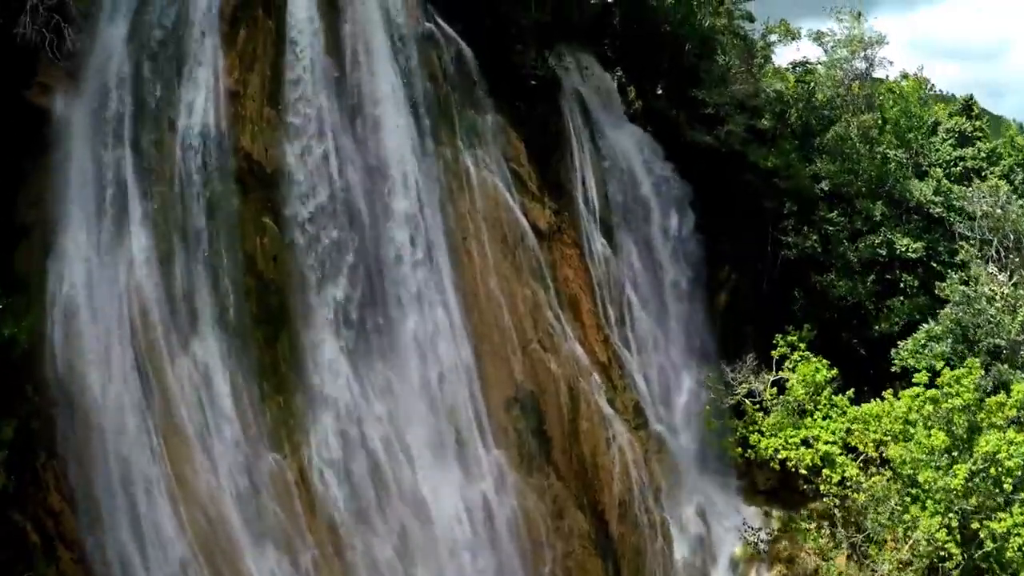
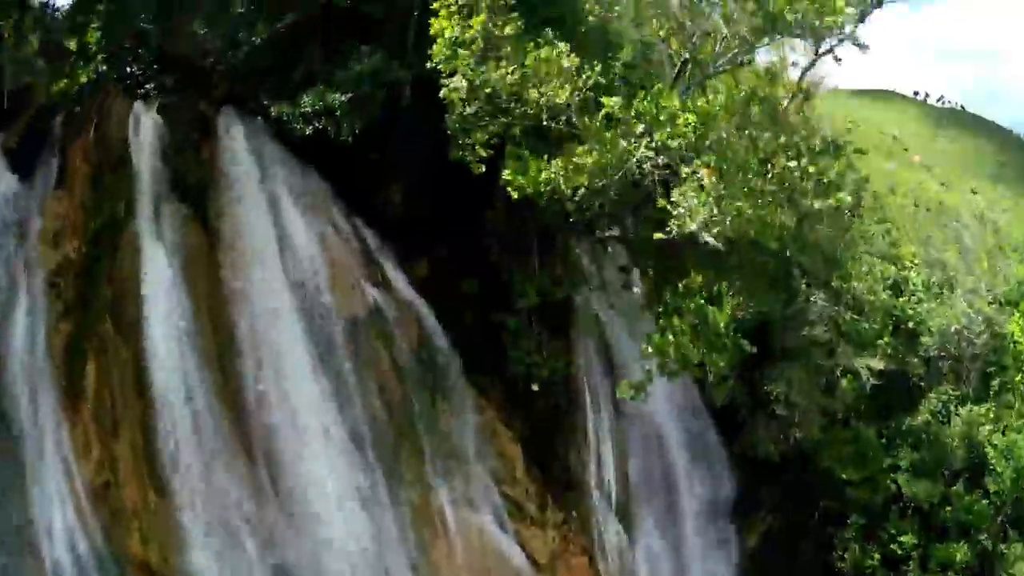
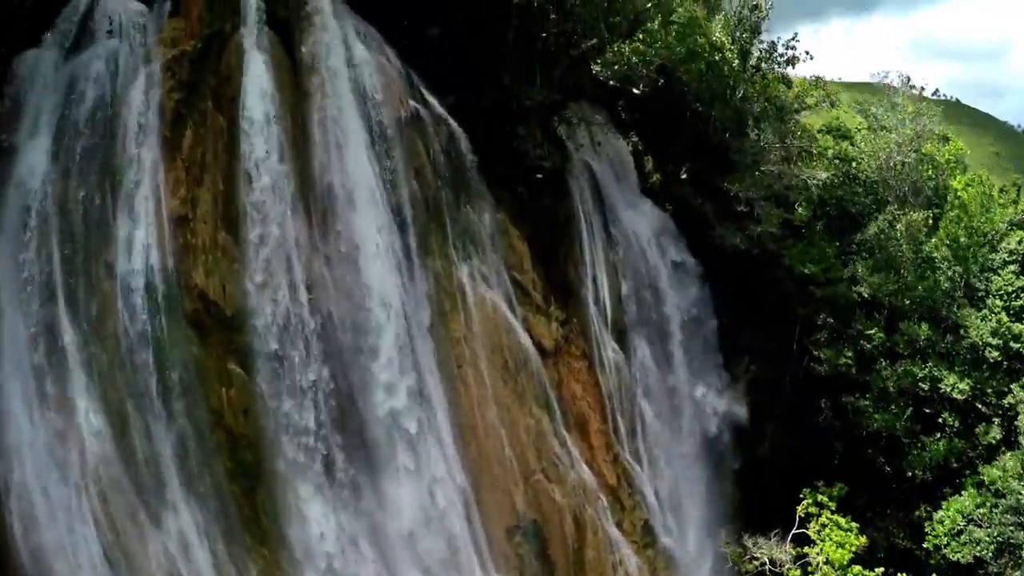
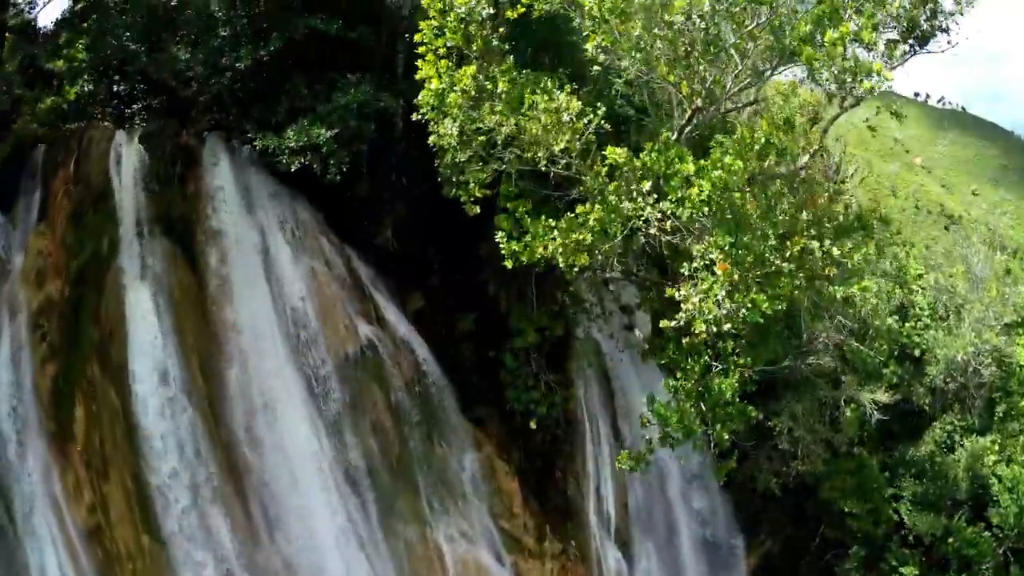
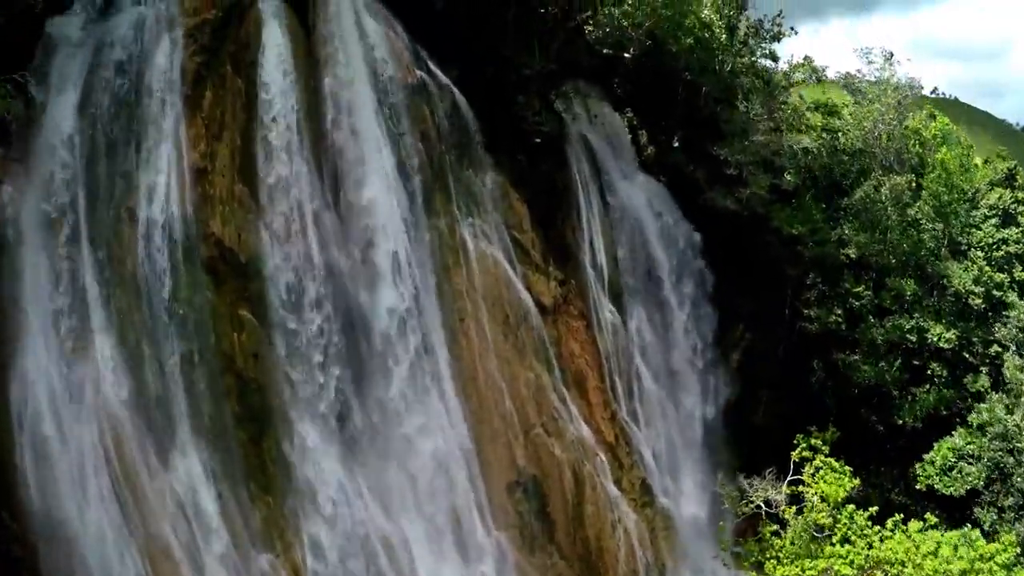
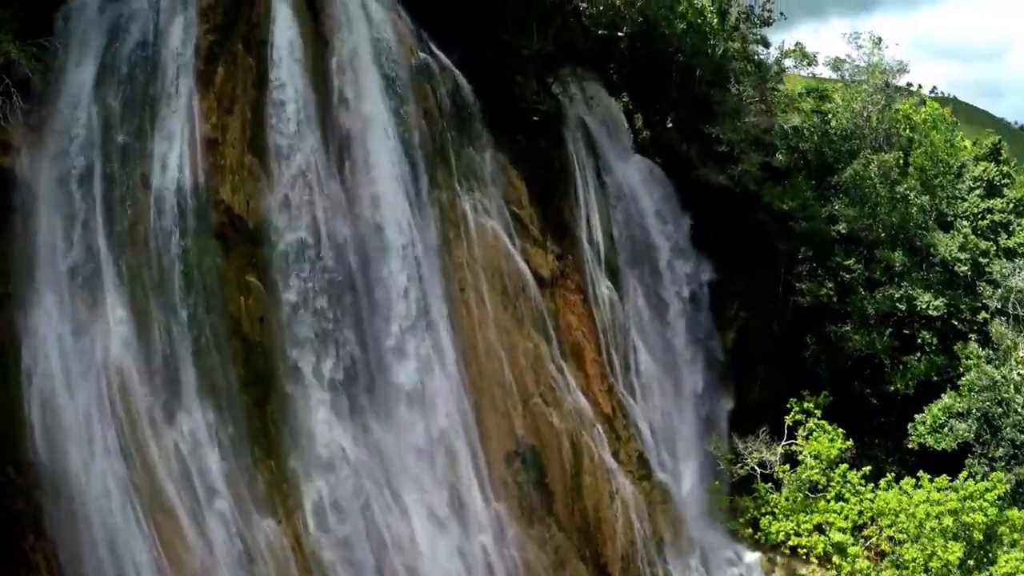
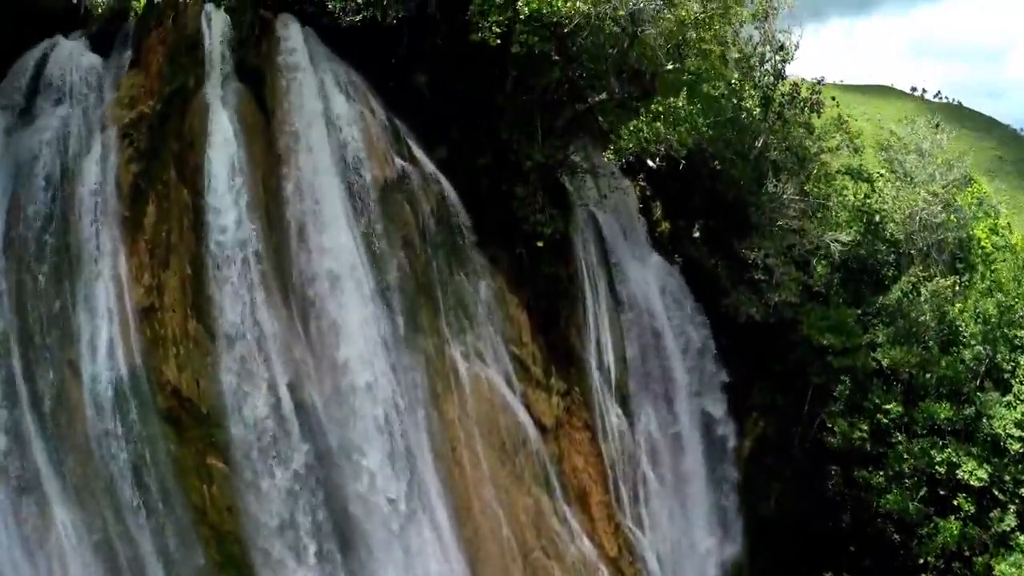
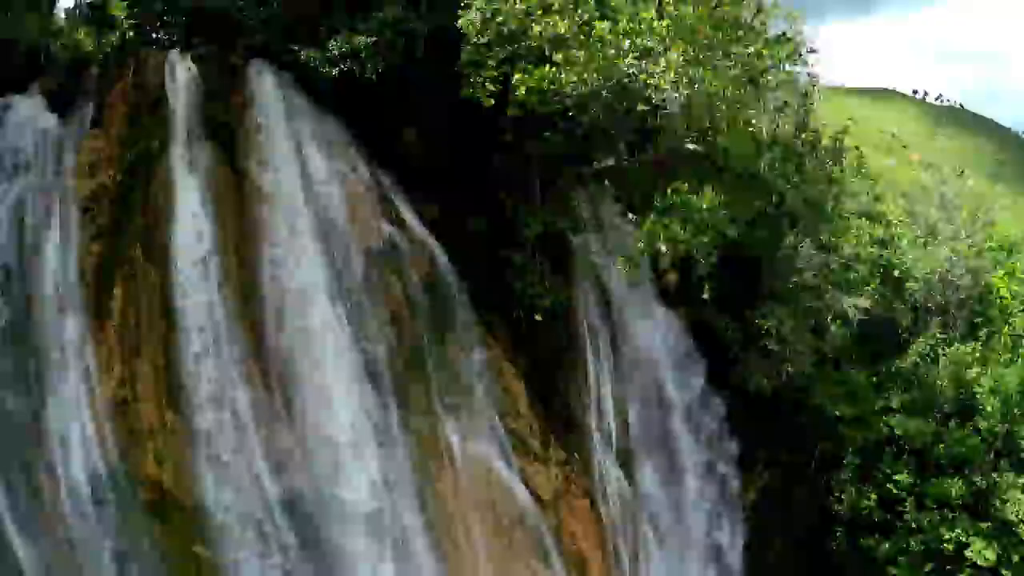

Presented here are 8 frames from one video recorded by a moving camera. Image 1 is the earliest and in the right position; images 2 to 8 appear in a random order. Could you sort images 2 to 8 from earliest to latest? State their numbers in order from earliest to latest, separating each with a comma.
6, 5, 3, 7, 8, 2, 4
